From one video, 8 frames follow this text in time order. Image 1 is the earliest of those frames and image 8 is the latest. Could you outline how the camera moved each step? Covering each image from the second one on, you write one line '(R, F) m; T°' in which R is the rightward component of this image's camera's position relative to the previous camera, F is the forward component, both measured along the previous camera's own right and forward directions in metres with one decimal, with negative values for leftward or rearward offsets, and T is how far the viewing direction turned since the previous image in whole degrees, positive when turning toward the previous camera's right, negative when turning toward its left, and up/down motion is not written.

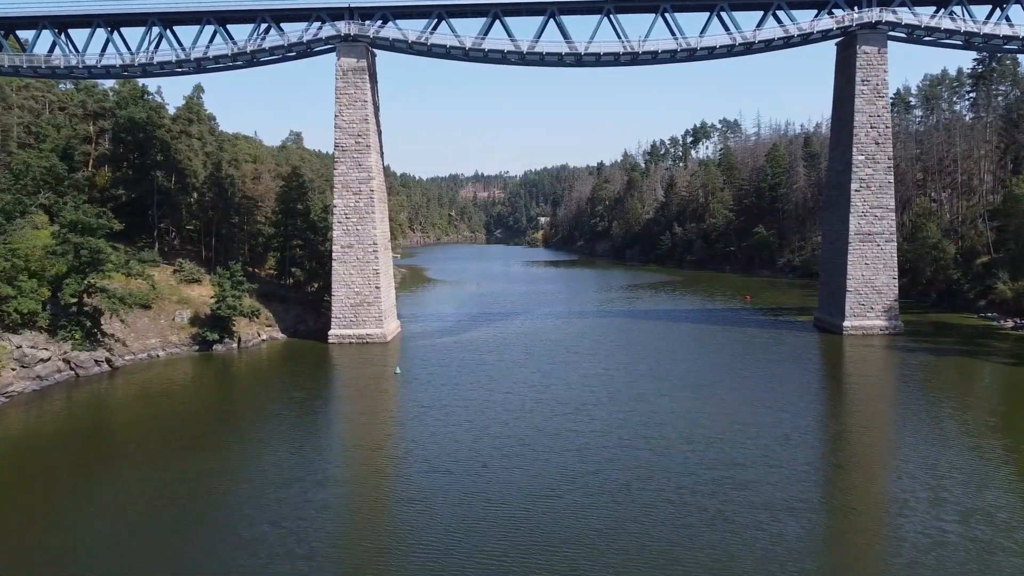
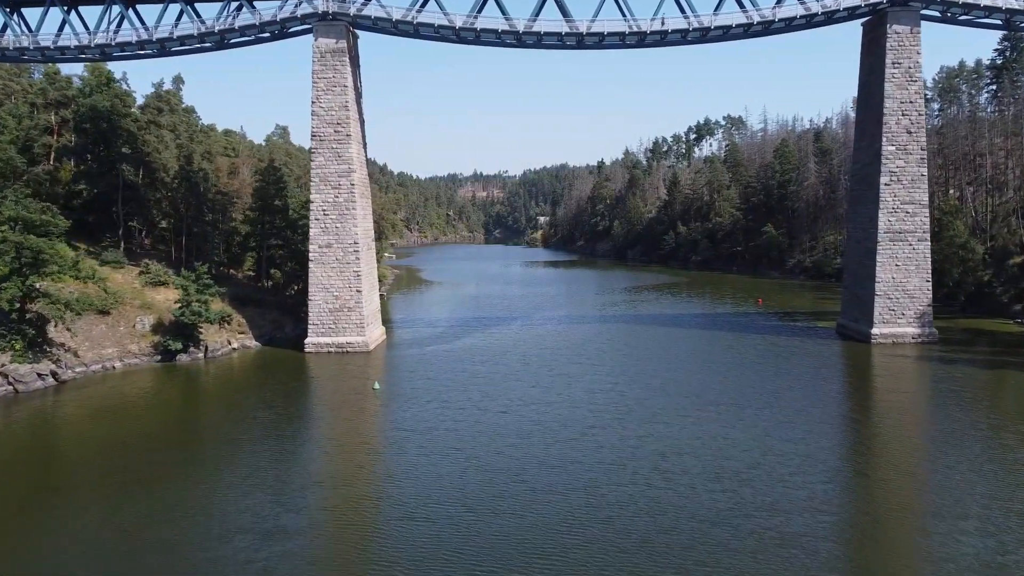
(+0.1, +2.4) m; 0°
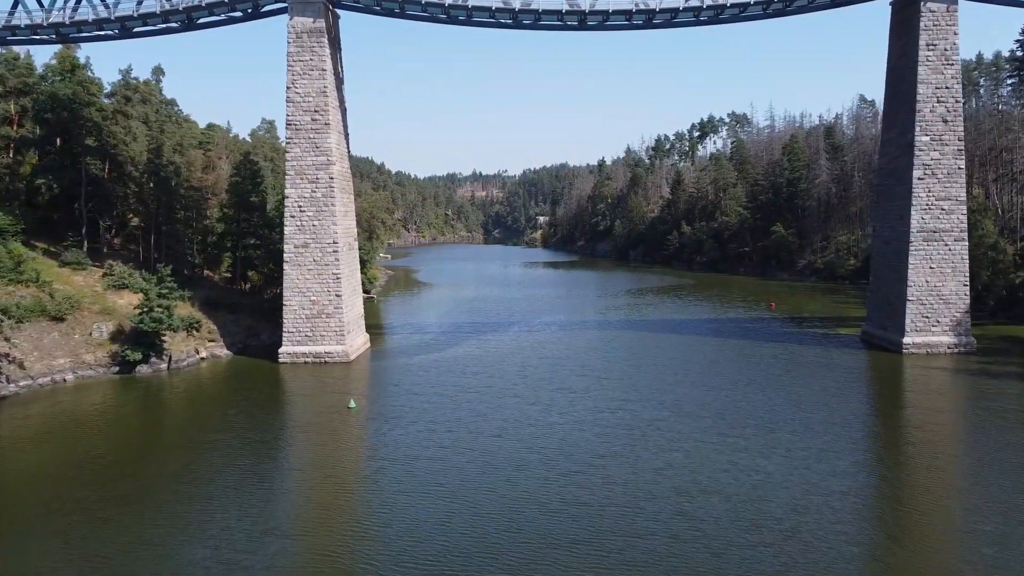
(+0.1, +2.1) m; 0°
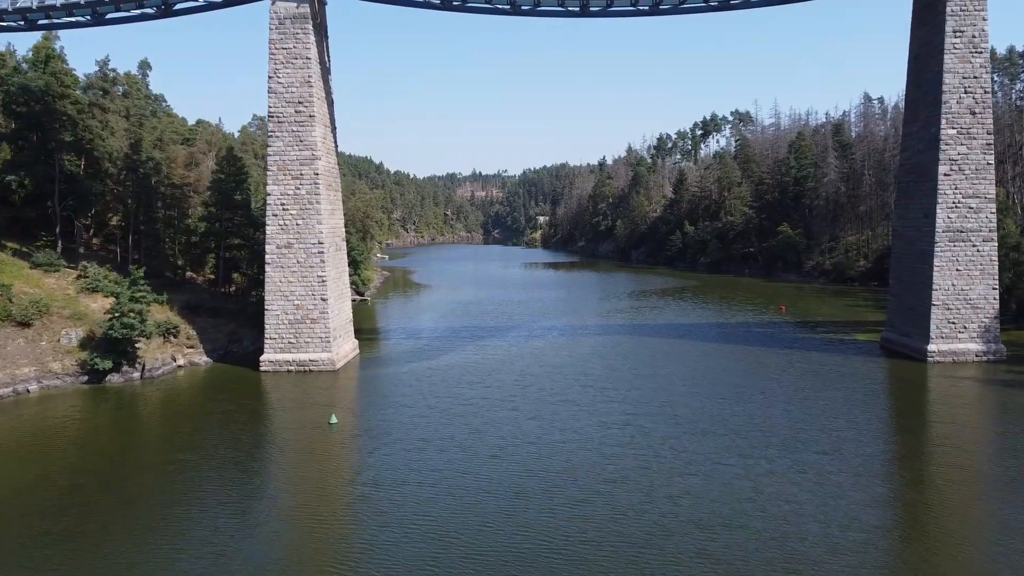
(+0.1, +1.4) m; 0°
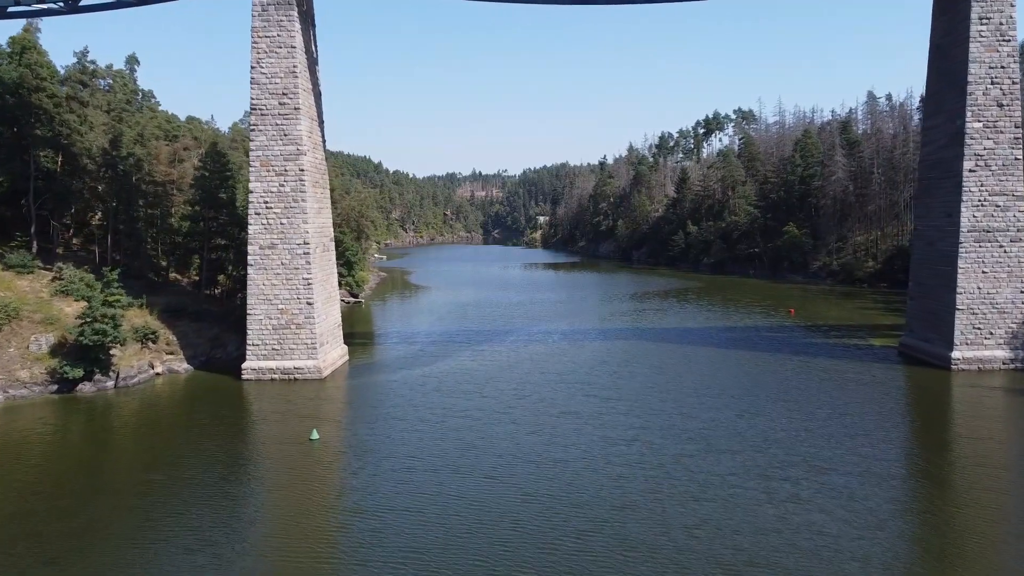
(+0.1, +1.2) m; 0°
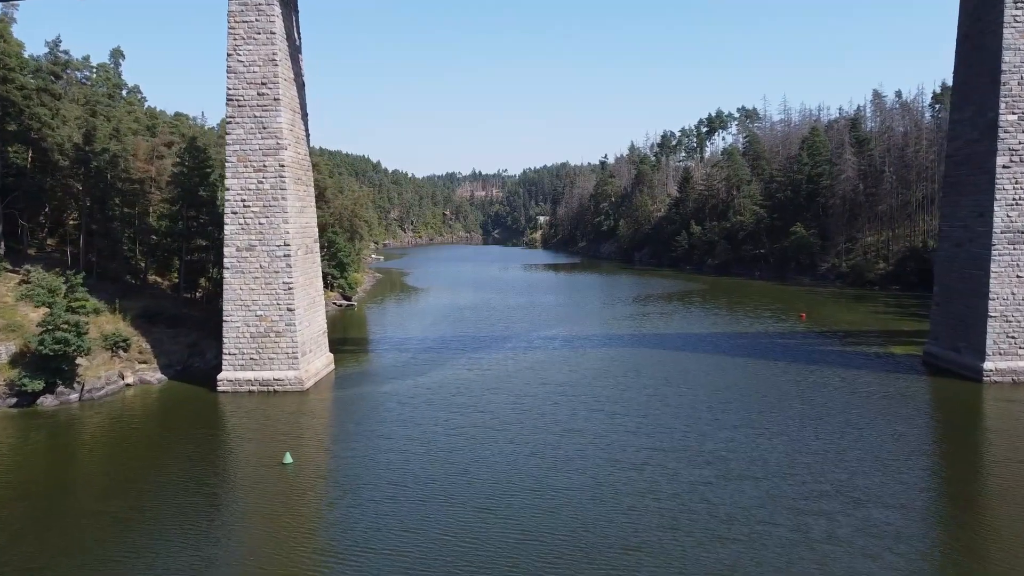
(+0.1, +1.4) m; 0°
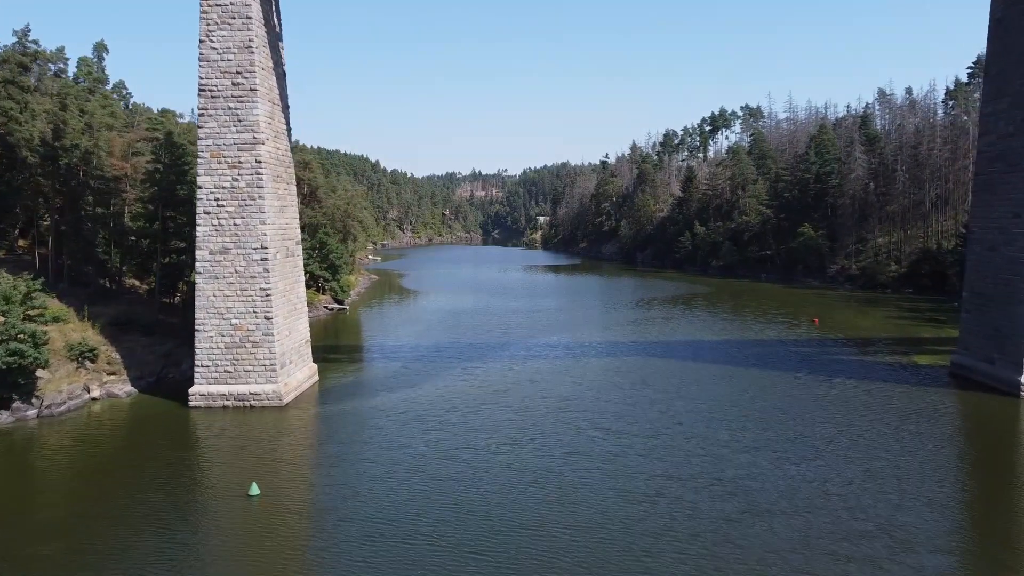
(+0.1, +1.4) m; 0°
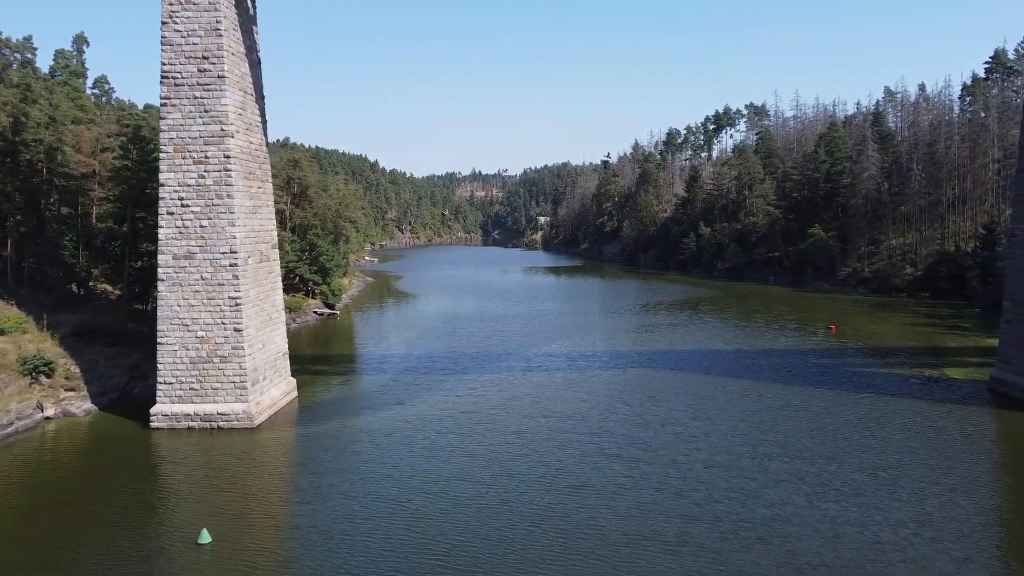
(+0.1, +1.6) m; 0°
